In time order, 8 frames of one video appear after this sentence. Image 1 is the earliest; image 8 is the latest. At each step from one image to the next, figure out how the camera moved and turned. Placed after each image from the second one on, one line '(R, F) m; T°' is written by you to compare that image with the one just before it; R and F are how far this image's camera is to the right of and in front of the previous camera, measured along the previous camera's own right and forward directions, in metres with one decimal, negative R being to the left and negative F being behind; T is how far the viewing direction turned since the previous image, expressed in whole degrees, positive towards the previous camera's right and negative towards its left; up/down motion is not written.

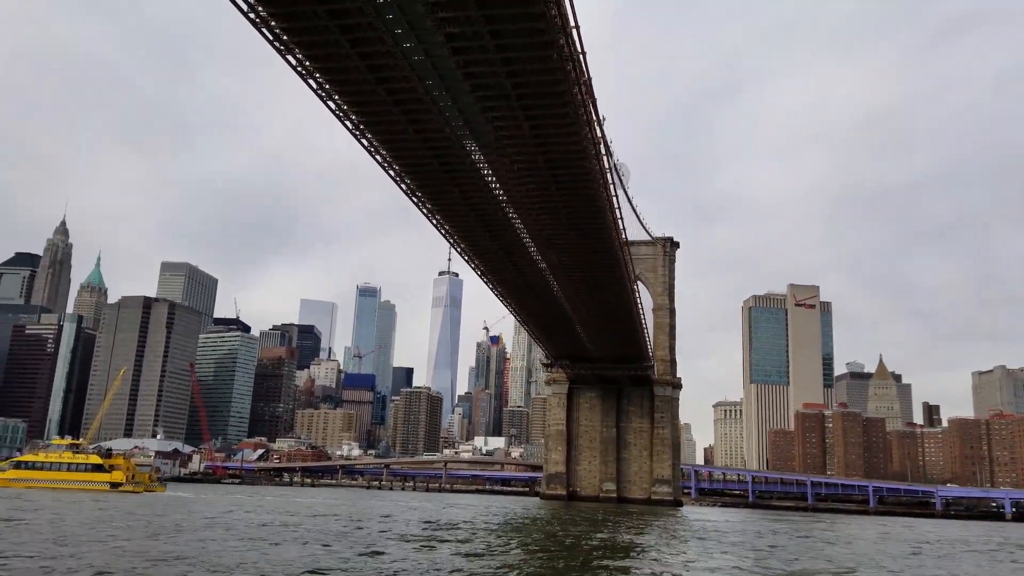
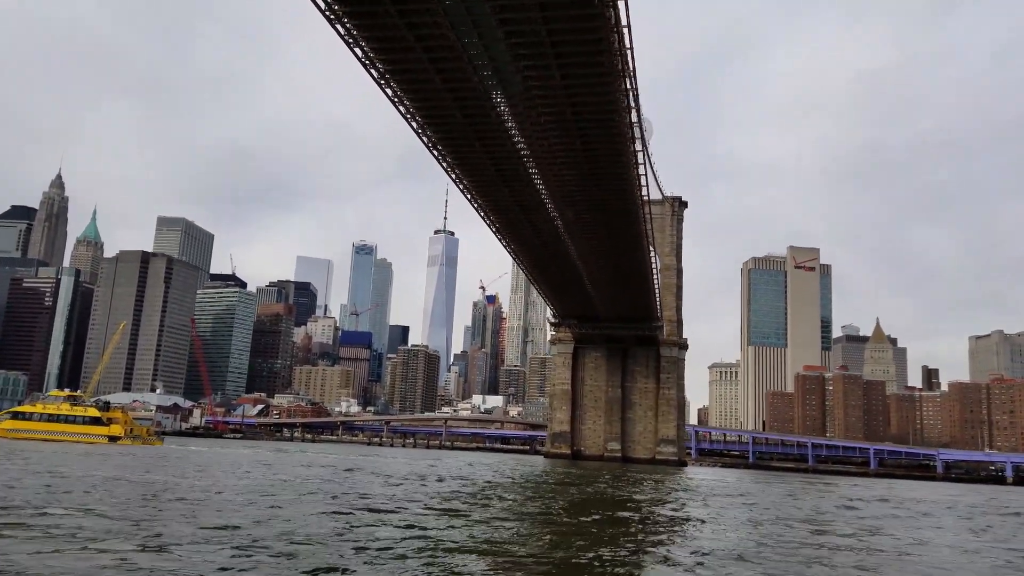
(-0.7, +0.6) m; 0°
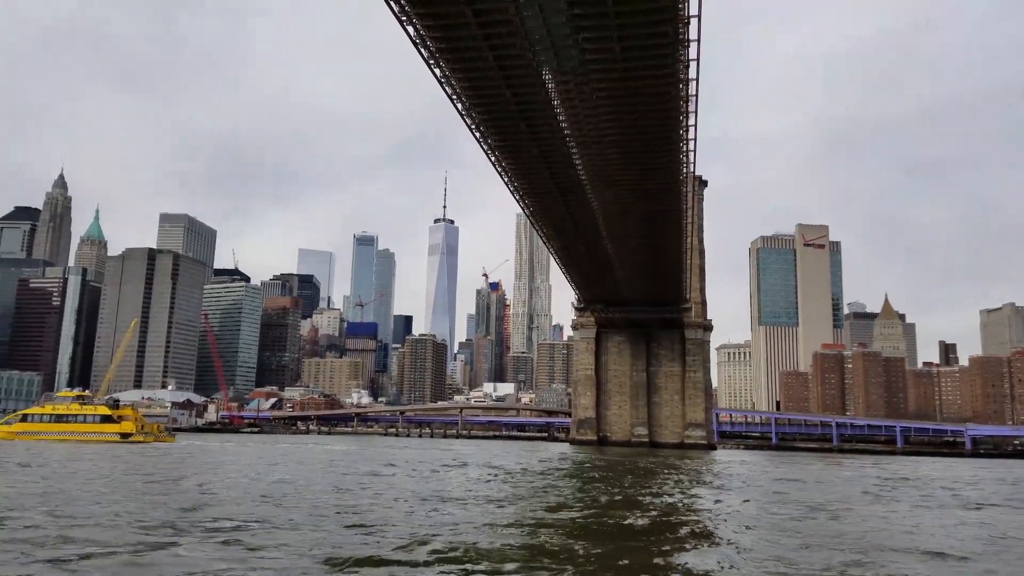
(-1.3, +1.0) m; 0°
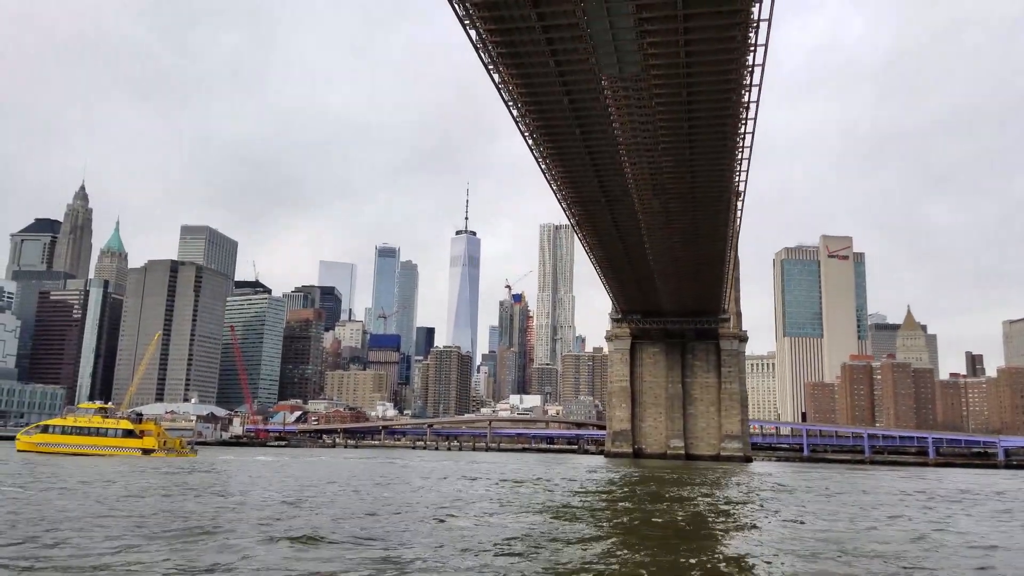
(-1.4, -0.7) m; -1°
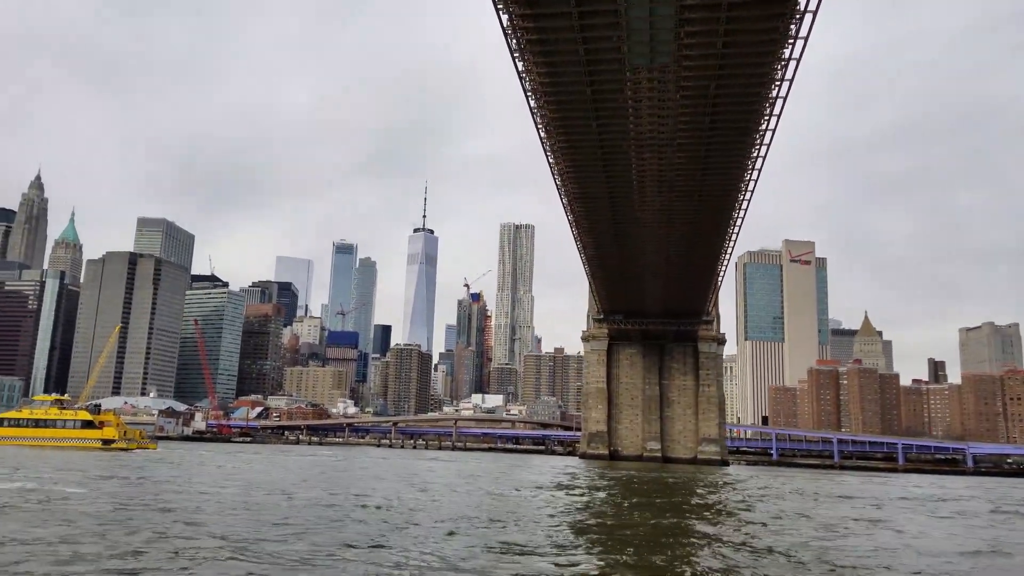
(-1.1, +1.4) m; +3°
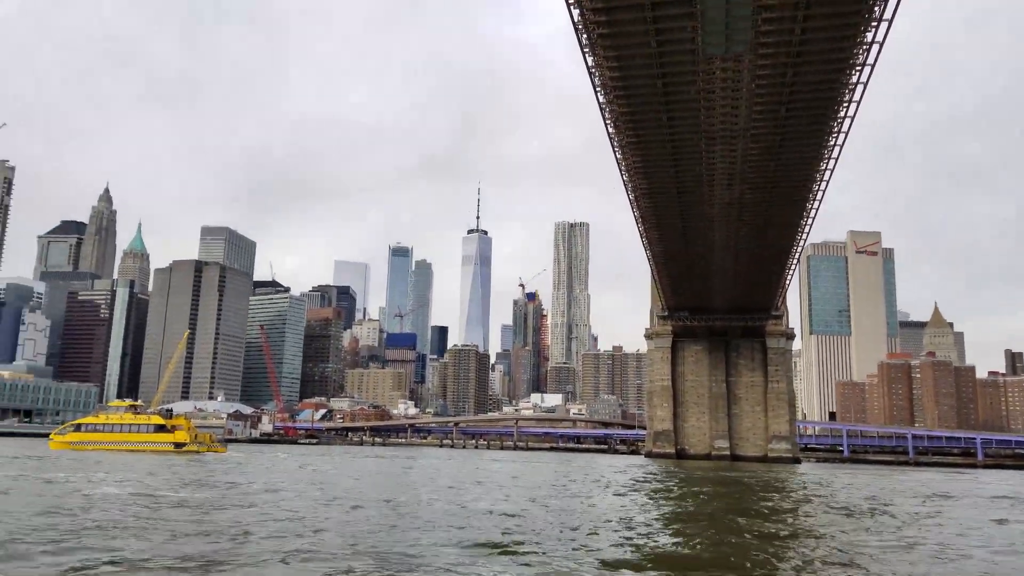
(-0.5, +0.3) m; -4°
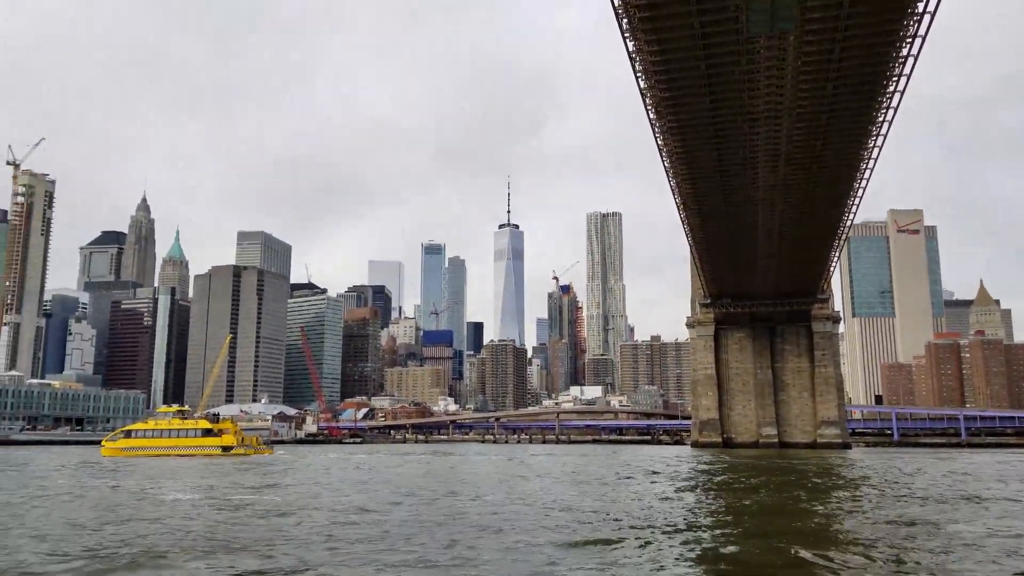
(-0.4, +0.2) m; -2°
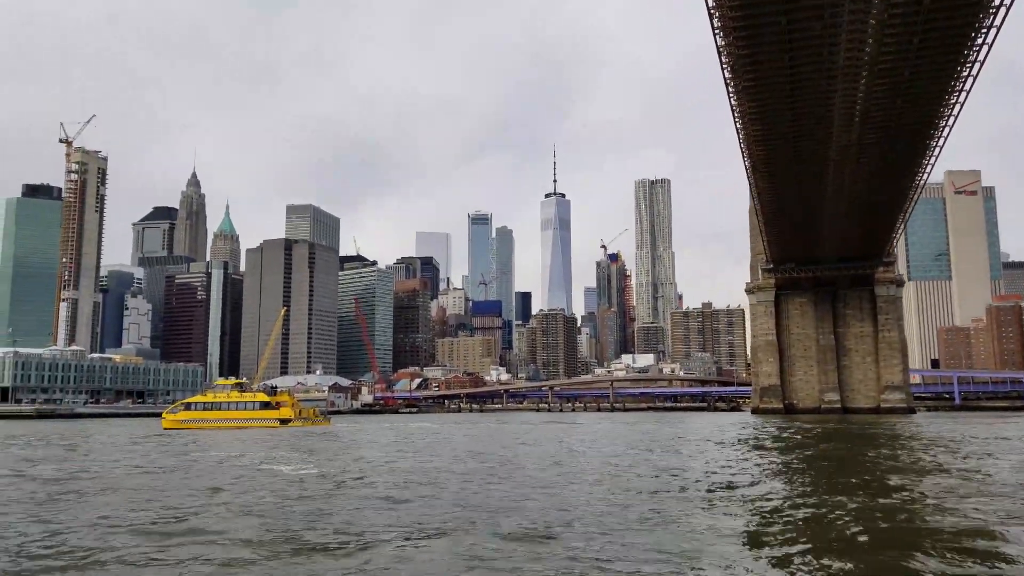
(-0.7, -0.1) m; -3°
